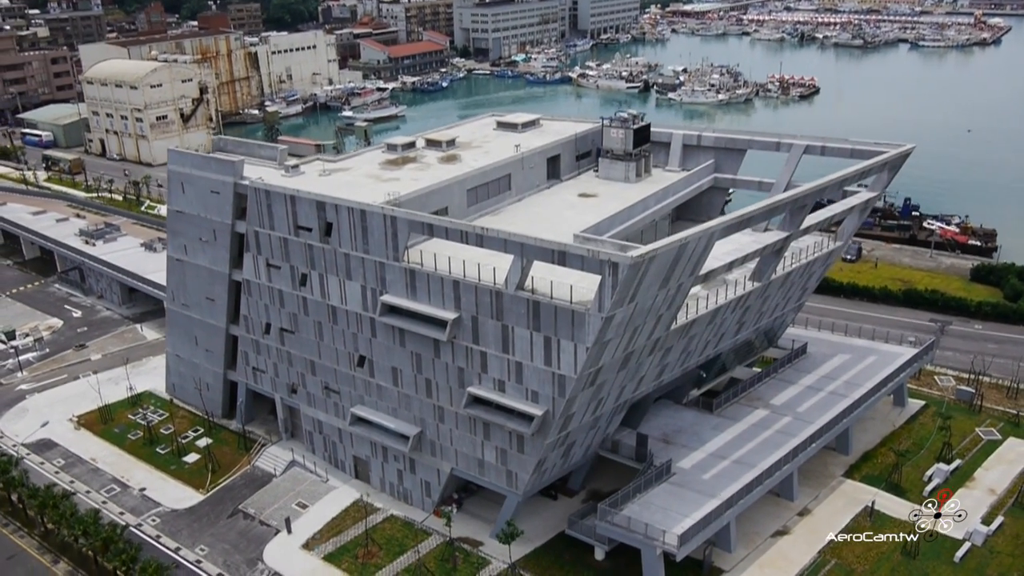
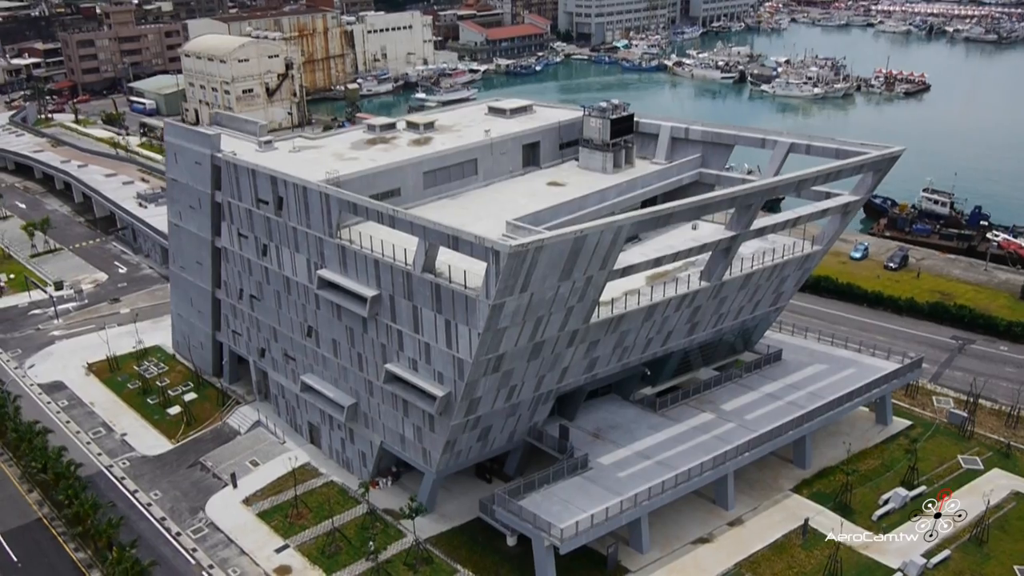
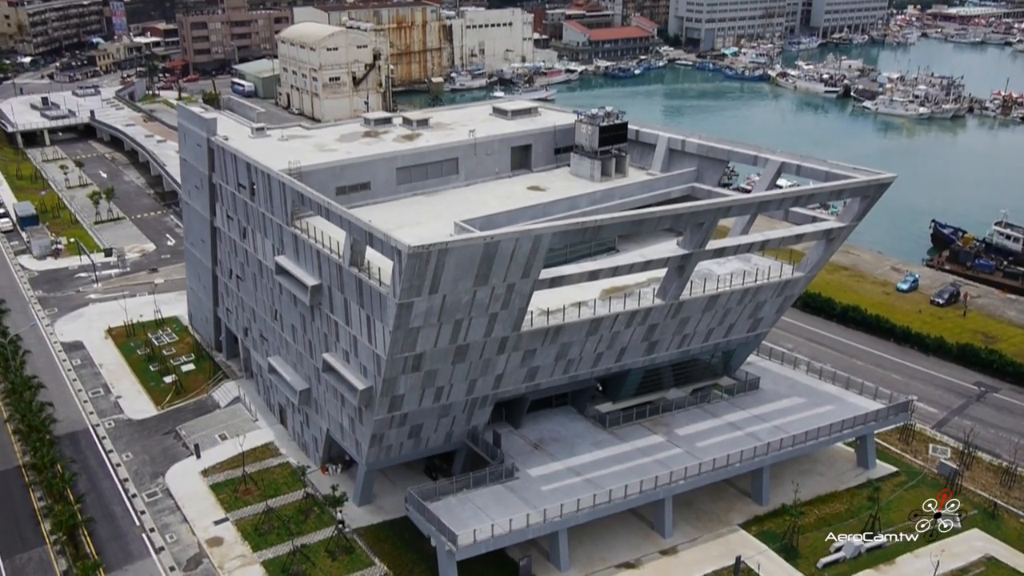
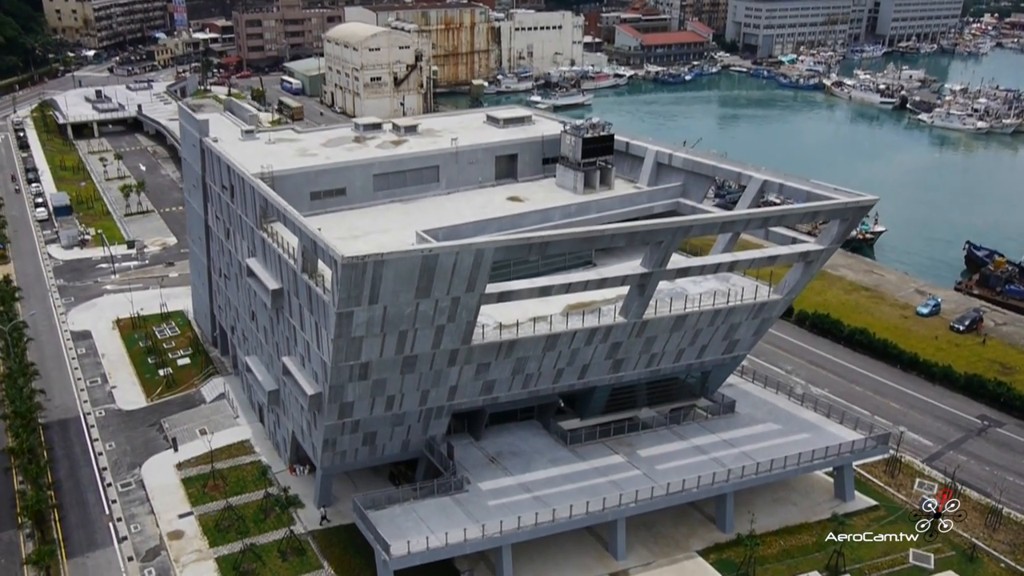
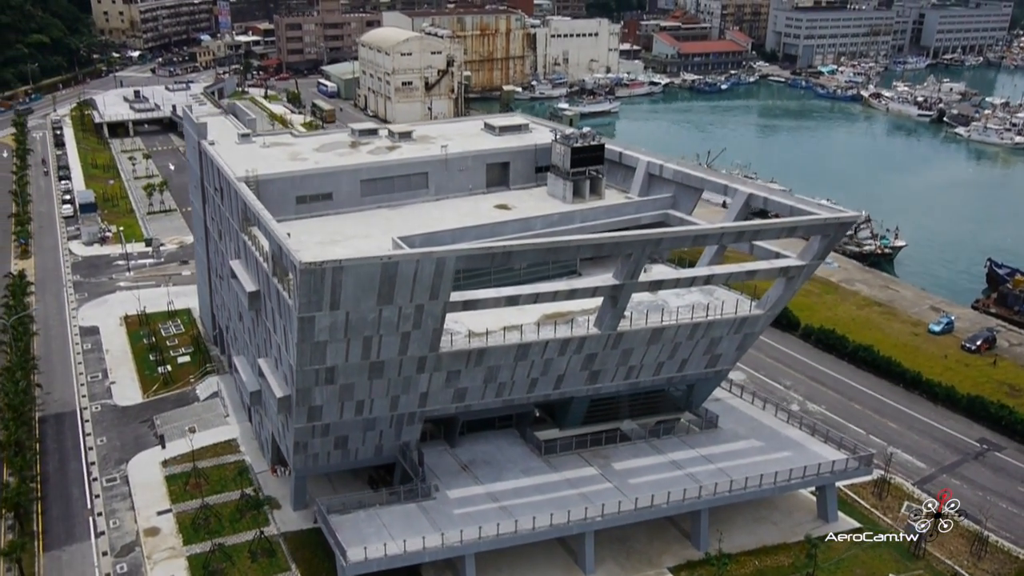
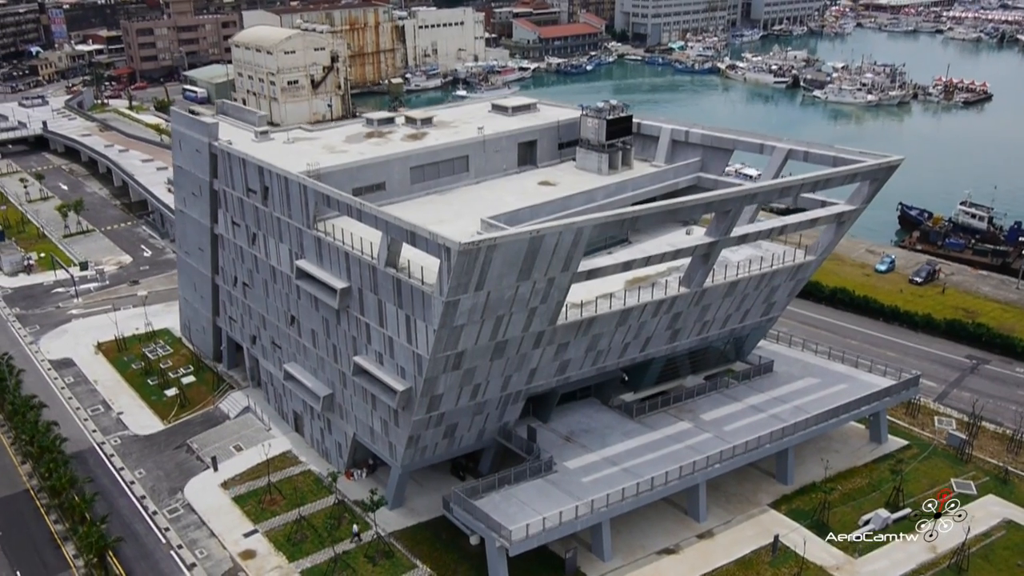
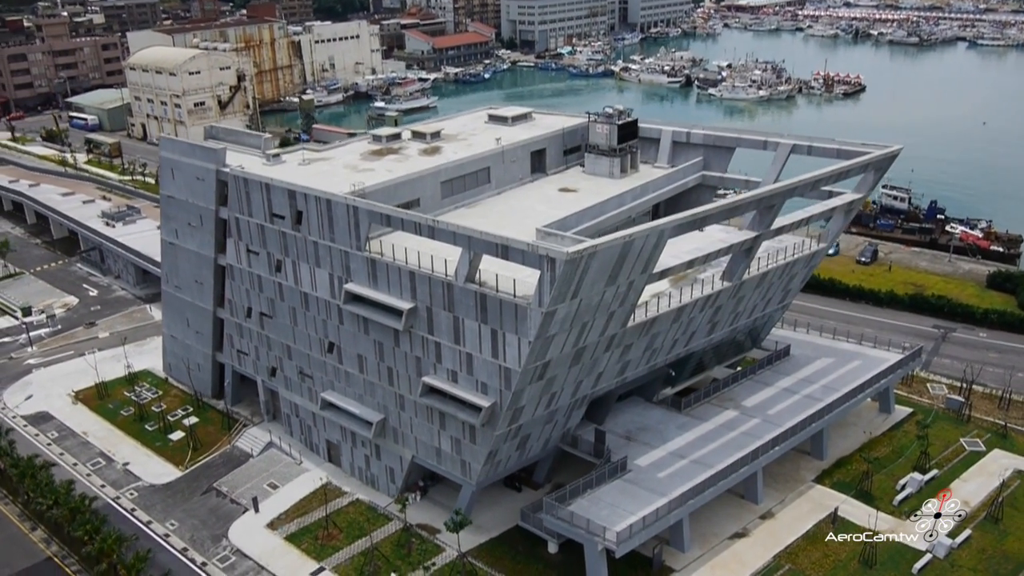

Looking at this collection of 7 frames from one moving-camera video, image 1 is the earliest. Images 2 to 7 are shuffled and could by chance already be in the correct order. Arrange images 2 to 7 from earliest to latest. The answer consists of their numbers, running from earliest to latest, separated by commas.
7, 2, 6, 3, 4, 5
